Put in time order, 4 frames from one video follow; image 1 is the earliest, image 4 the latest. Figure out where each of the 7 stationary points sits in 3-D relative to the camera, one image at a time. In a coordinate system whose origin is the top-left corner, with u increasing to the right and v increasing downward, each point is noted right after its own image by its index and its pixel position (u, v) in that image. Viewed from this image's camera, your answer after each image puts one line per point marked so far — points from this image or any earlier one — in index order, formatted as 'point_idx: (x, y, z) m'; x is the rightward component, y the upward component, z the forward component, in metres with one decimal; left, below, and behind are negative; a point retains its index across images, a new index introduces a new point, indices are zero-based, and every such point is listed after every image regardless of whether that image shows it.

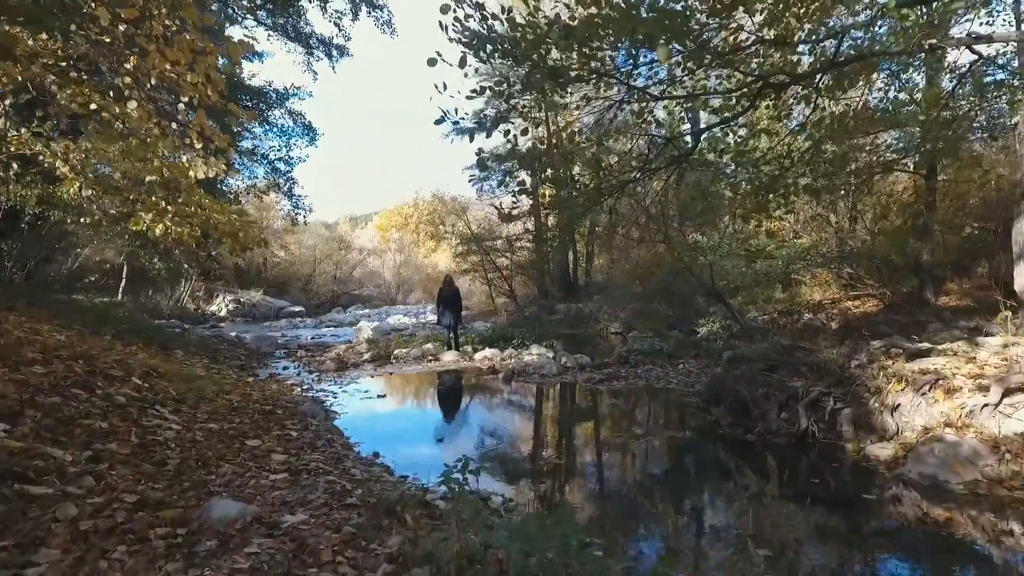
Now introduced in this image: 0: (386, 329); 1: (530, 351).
0: (-3.4, -1.1, +15.6) m
1: (+0.3, -1.3, +11.3) m
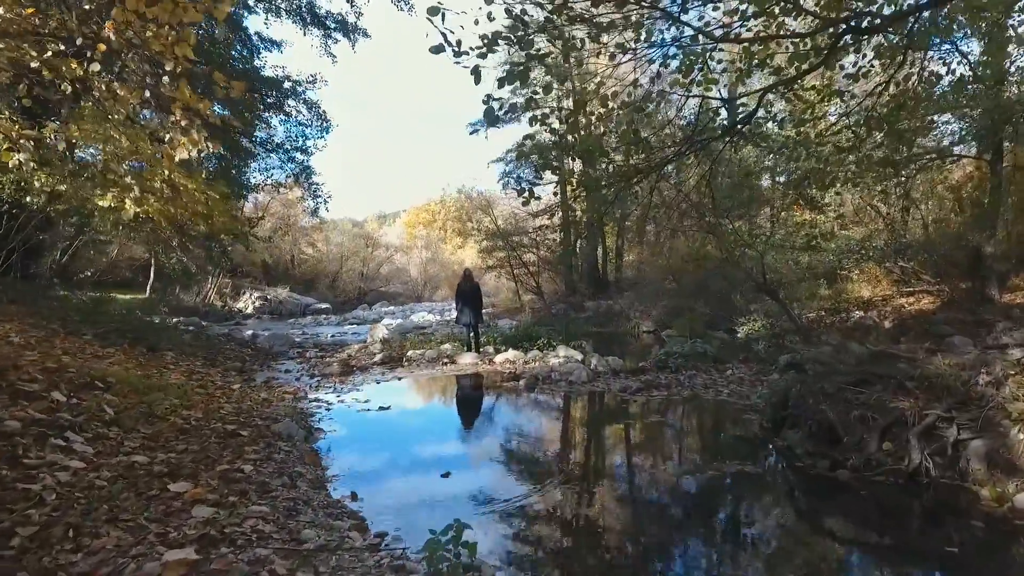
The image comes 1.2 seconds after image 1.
0: (-2.7, -1.0, +15.2) m
1: (+0.8, -1.3, +10.7) m
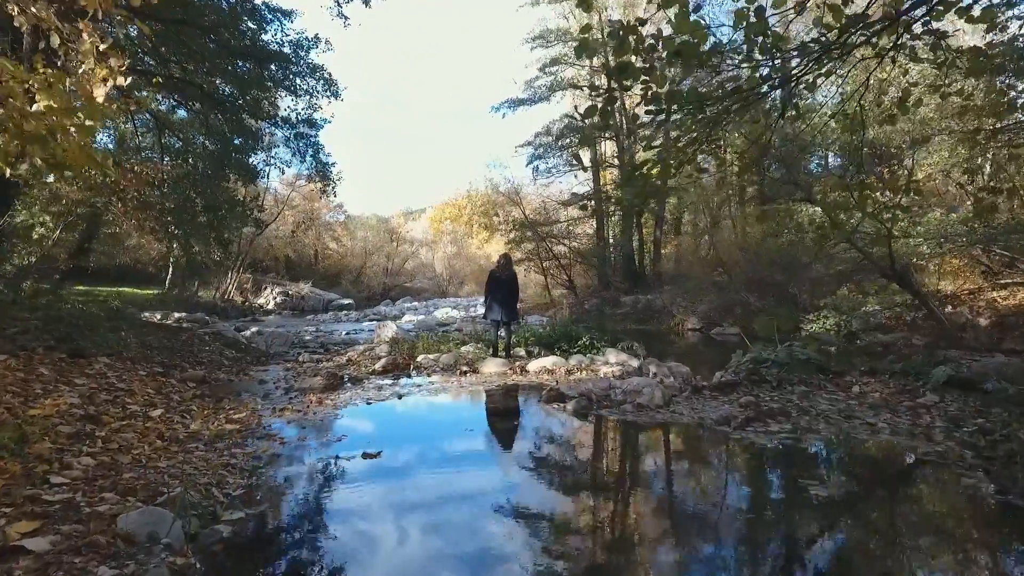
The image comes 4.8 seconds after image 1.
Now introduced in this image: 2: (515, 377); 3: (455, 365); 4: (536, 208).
0: (-2.0, -0.9, +14.2) m
1: (+1.3, -1.1, +9.6) m
2: (+0.1, -1.4, +8.8) m
3: (-0.9, -1.2, +9.6) m
4: (+0.6, +2.4, +17.1) m
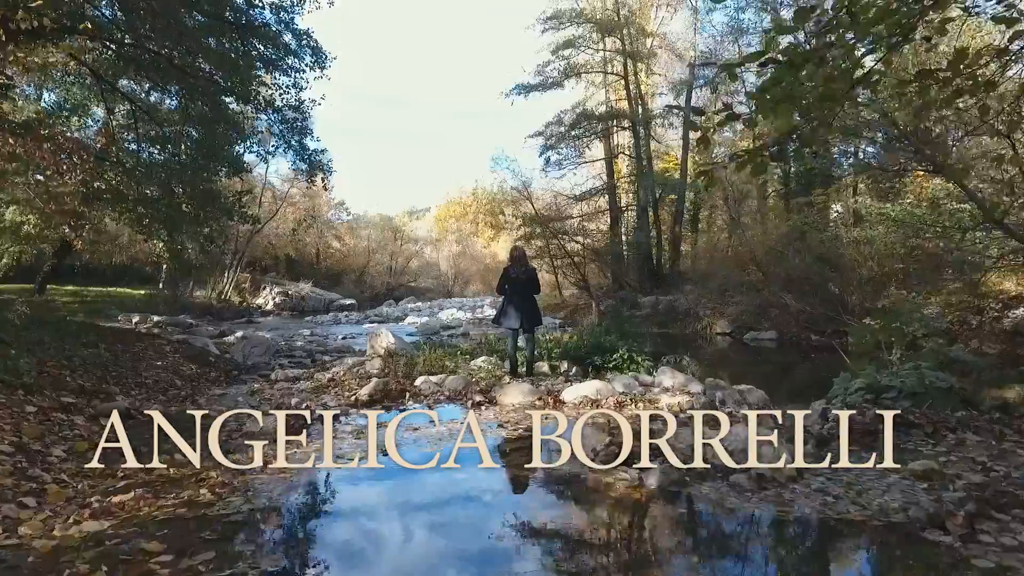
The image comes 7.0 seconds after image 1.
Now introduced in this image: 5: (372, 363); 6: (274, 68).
0: (-1.8, -0.9, +13.3) m
1: (+1.5, -1.1, +8.7) m
2: (+0.3, -1.4, +7.9) m
3: (-0.7, -1.2, +8.7) m
4: (+0.9, +2.4, +16.1) m
5: (-2.2, -1.1, +9.5) m
6: (-4.1, +3.7, +10.0) m
